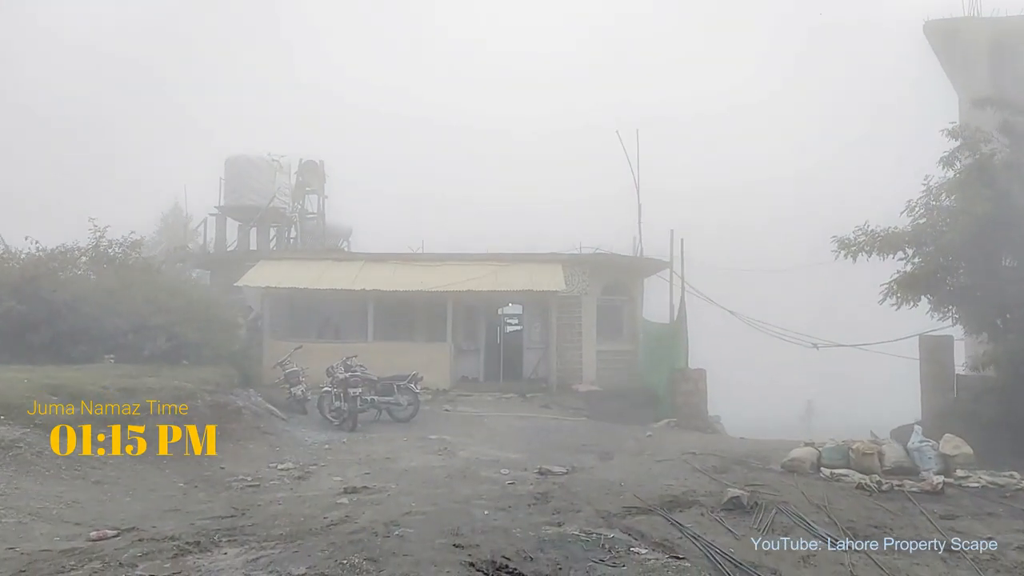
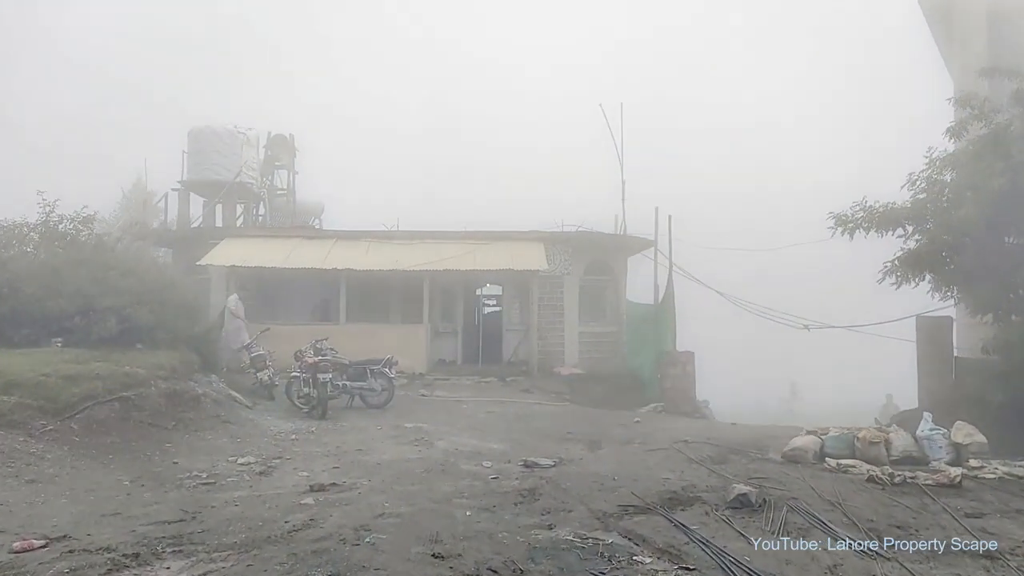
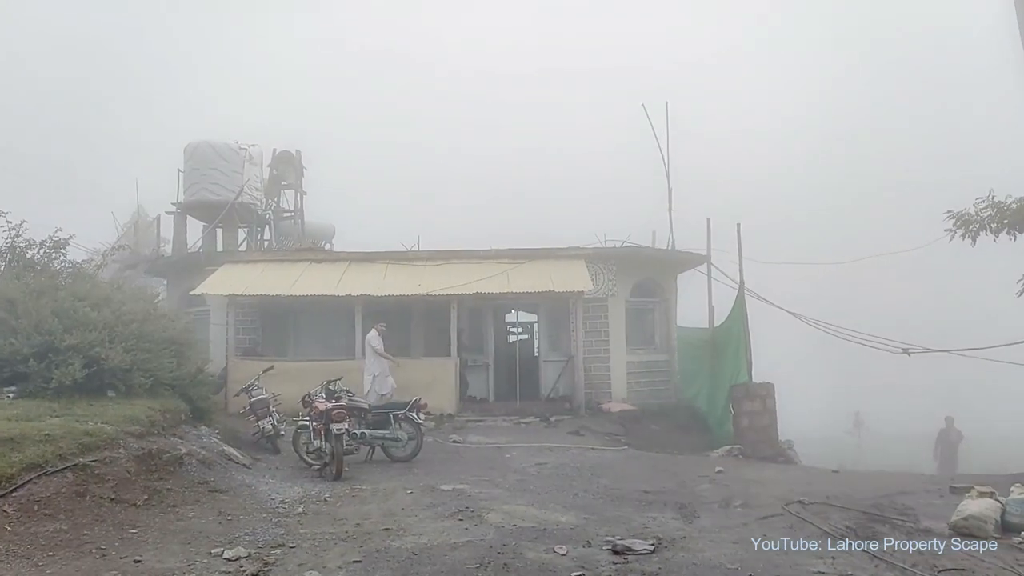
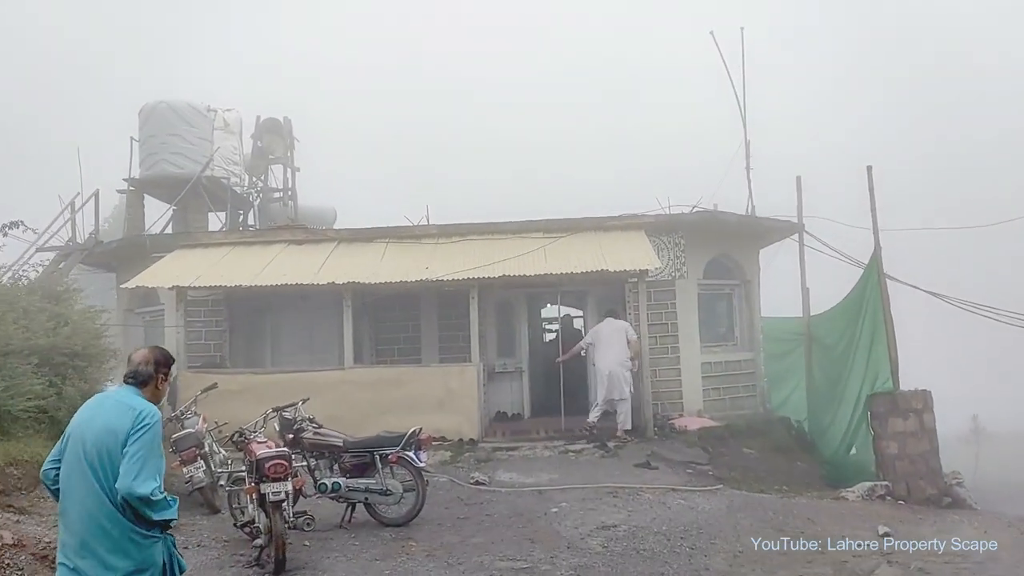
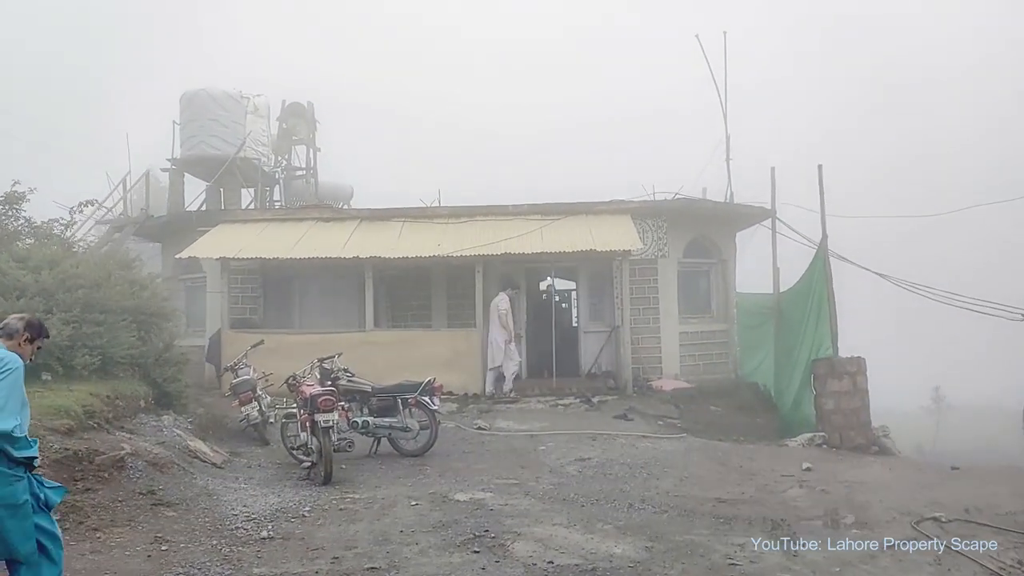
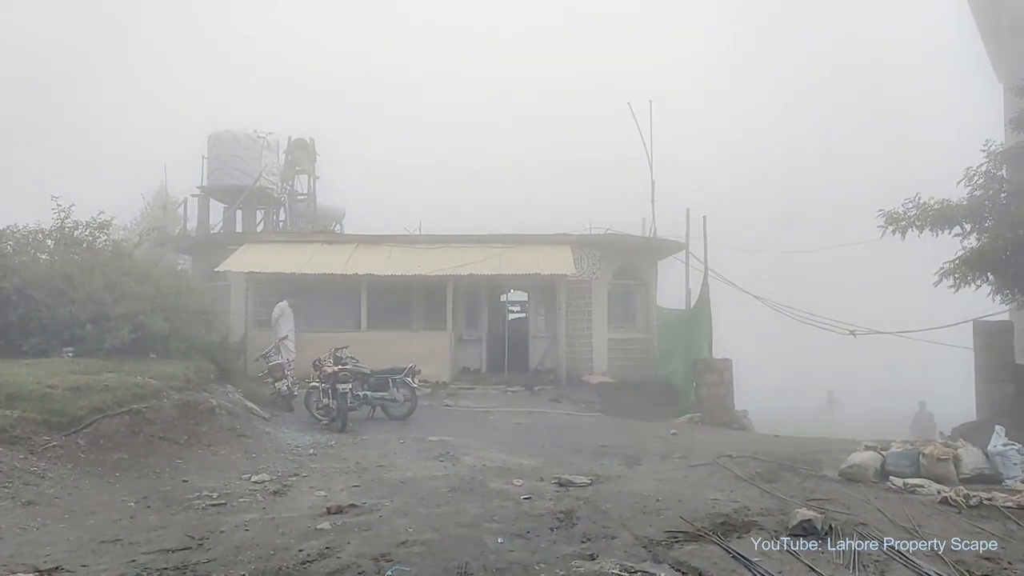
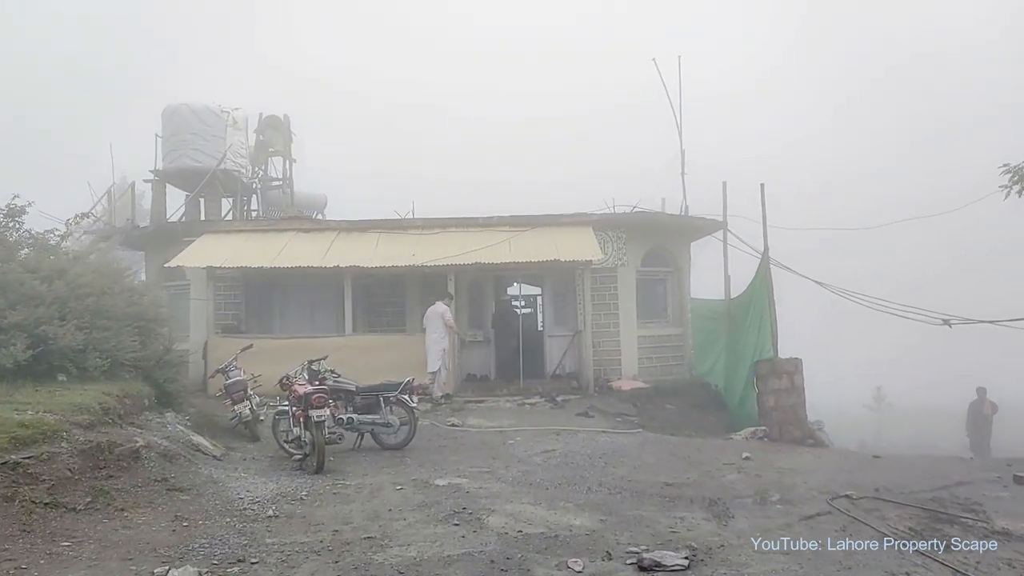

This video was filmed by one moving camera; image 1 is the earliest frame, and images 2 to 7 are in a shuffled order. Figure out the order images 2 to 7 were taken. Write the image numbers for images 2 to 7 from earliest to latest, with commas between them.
2, 6, 3, 7, 5, 4
